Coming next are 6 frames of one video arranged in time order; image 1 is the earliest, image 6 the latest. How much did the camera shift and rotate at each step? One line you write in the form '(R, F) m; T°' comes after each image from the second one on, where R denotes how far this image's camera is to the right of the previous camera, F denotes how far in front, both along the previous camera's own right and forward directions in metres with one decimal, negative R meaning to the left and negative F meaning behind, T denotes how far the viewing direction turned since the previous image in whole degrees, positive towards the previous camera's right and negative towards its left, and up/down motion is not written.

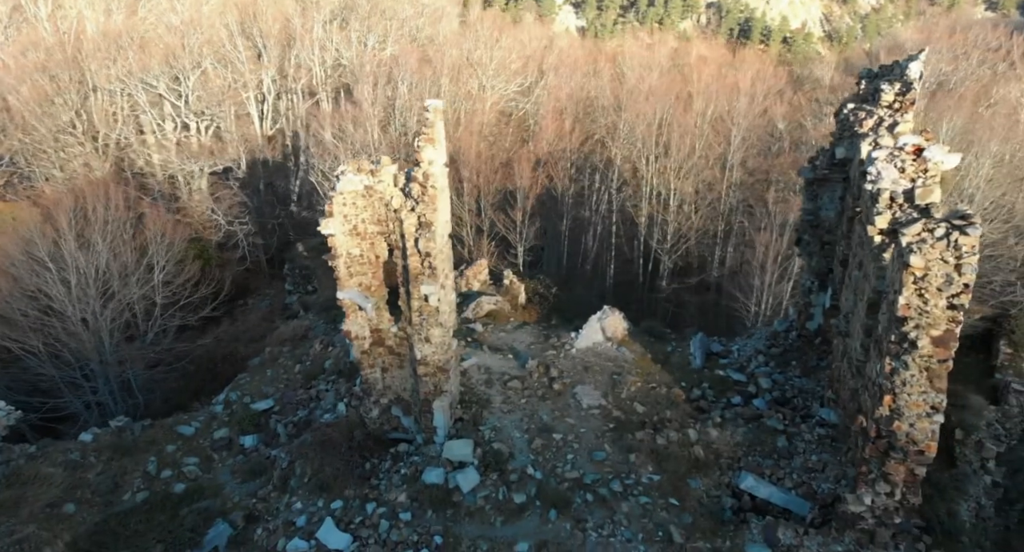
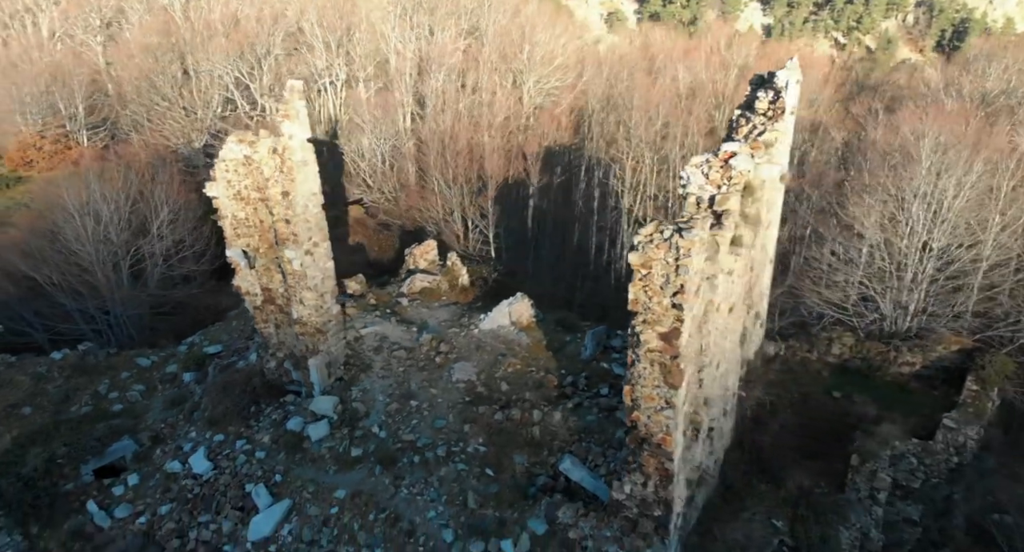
(+3.6, -0.3) m; -11°
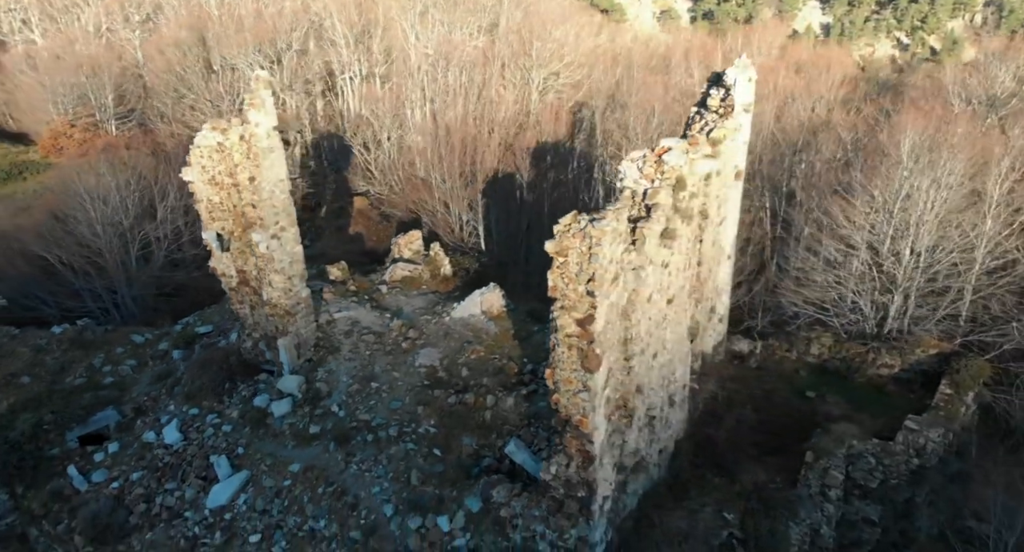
(+1.1, -0.3) m; -3°
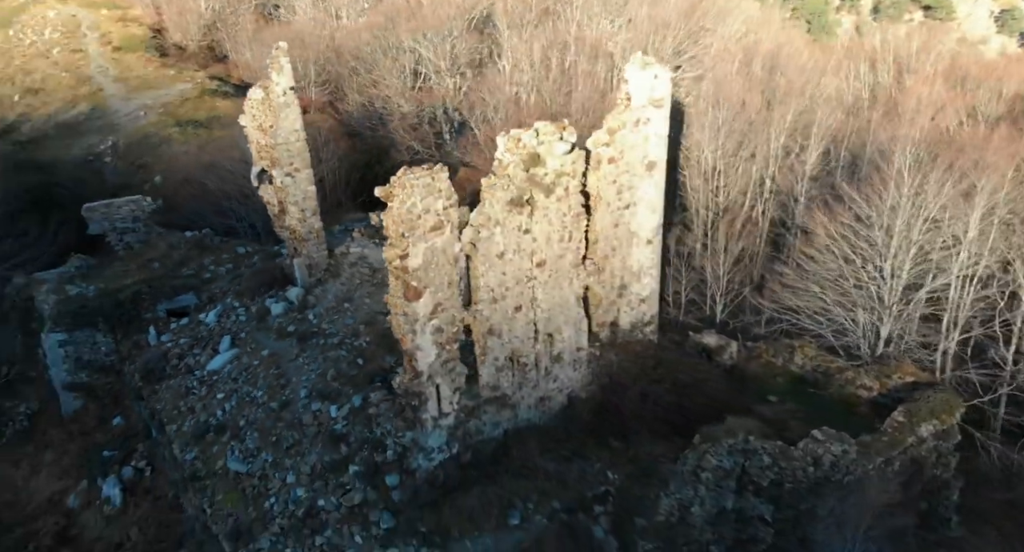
(+4.7, -0.8) m; -19°
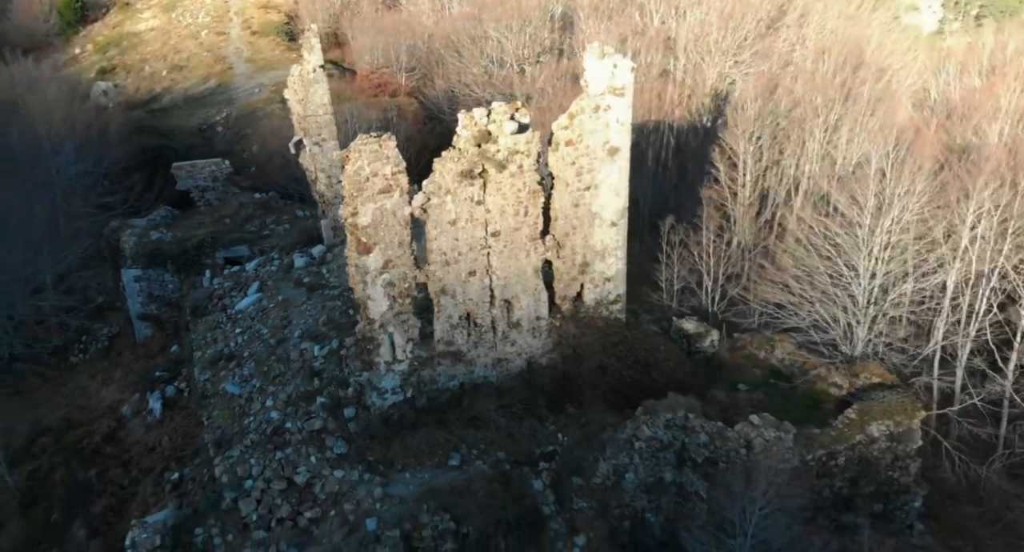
(+2.6, -0.8) m; -10°
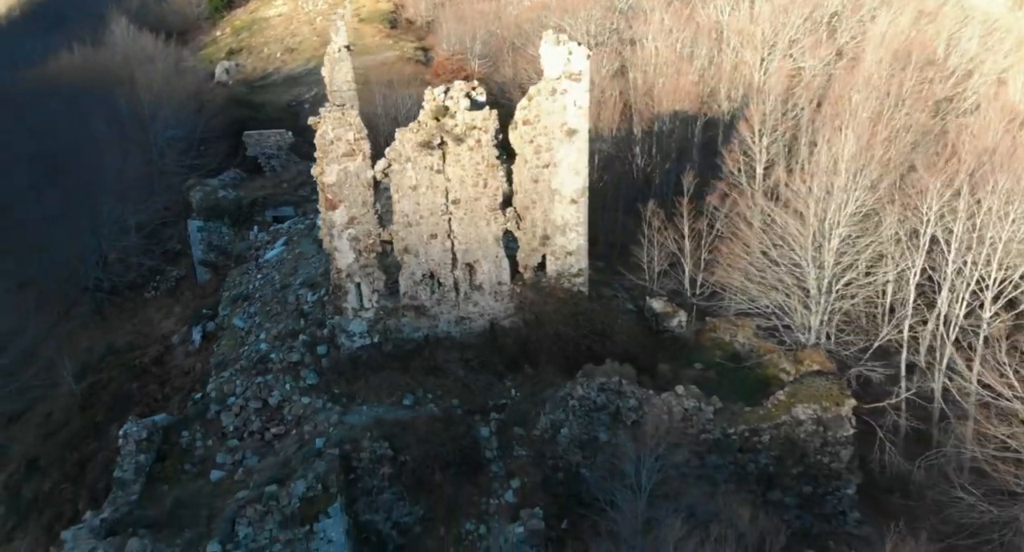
(+2.7, -0.9) m; -9°
